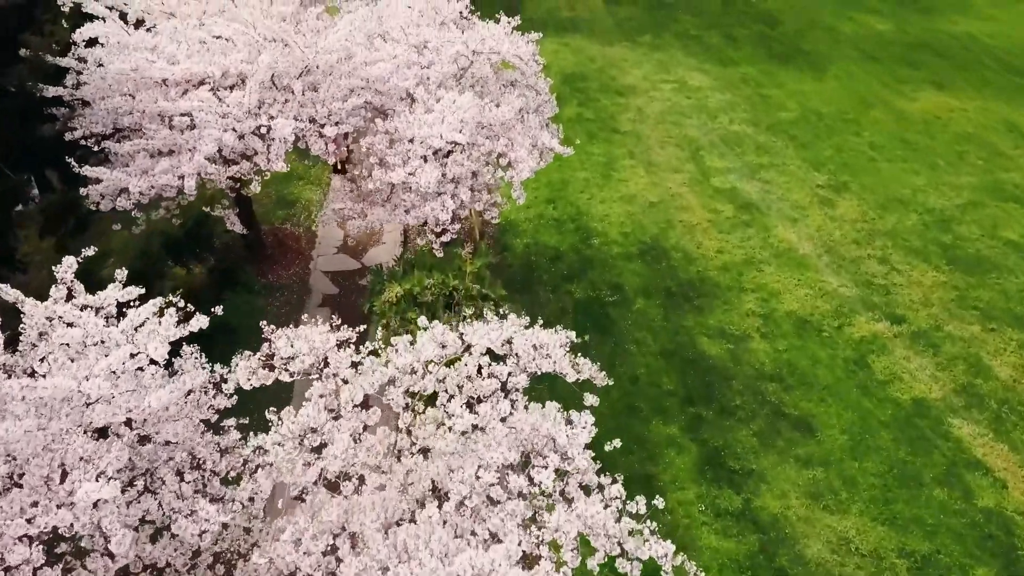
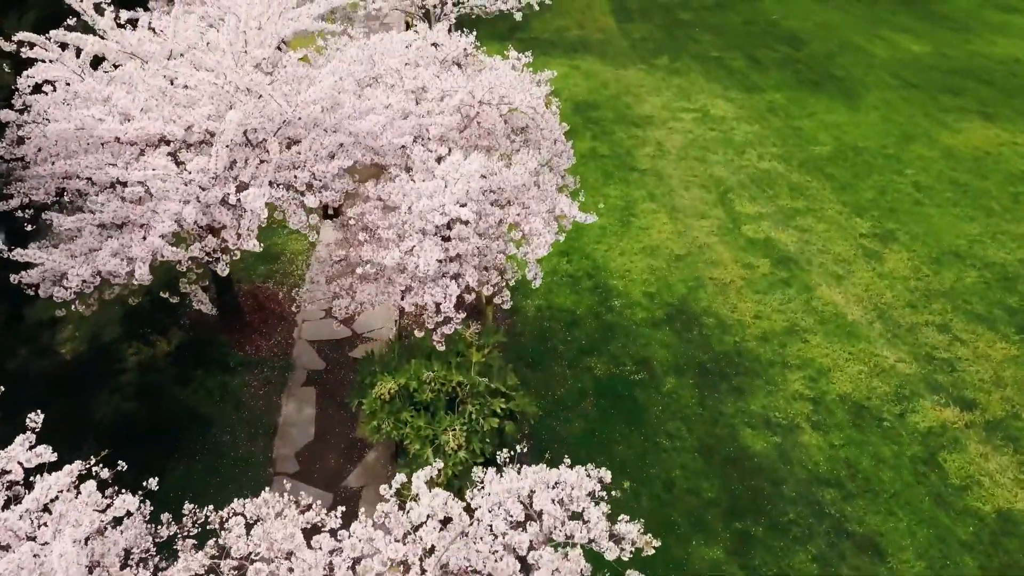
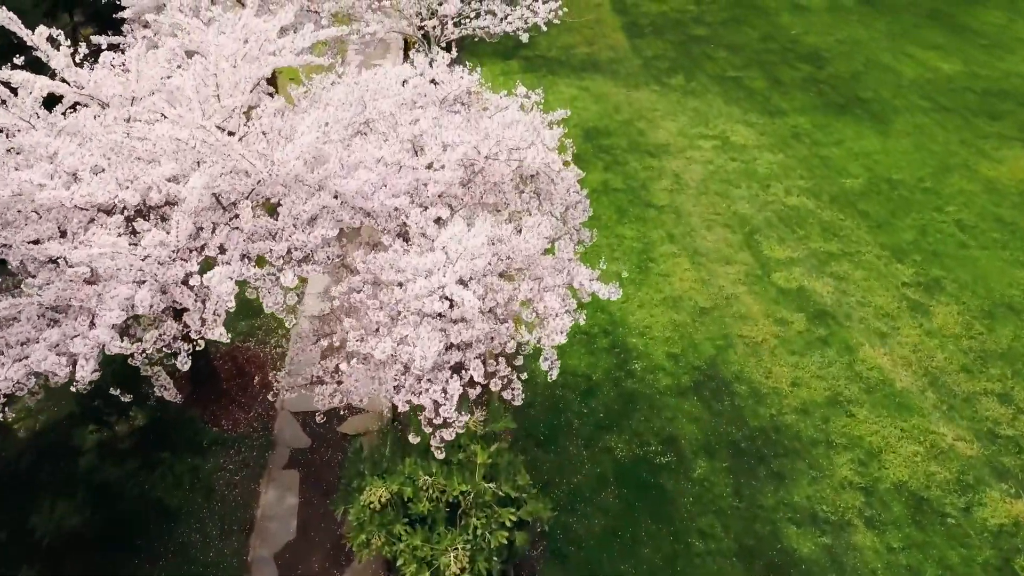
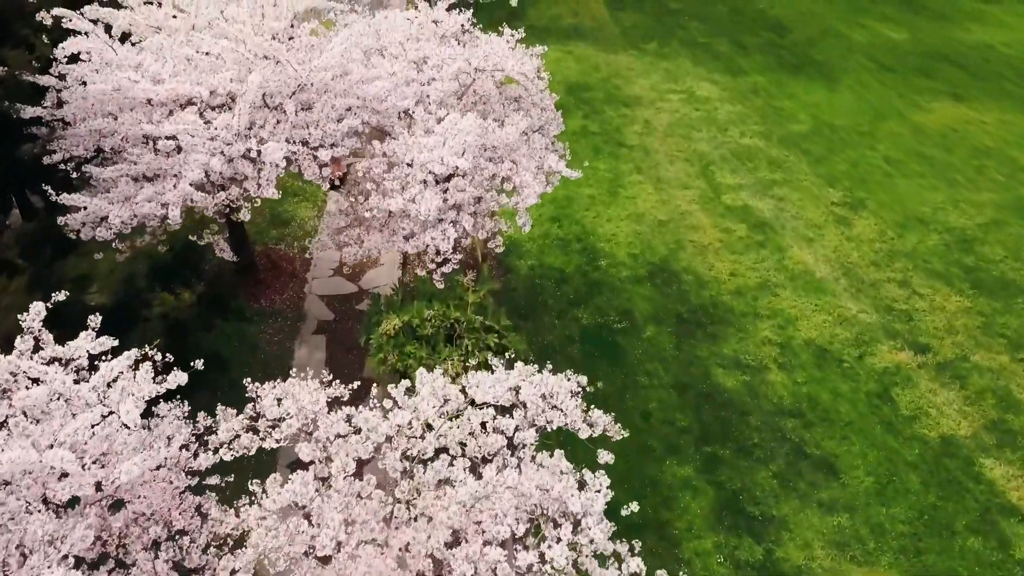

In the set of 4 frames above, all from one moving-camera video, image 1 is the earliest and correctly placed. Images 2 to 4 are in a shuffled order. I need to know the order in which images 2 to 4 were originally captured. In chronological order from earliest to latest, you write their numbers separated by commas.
4, 2, 3
